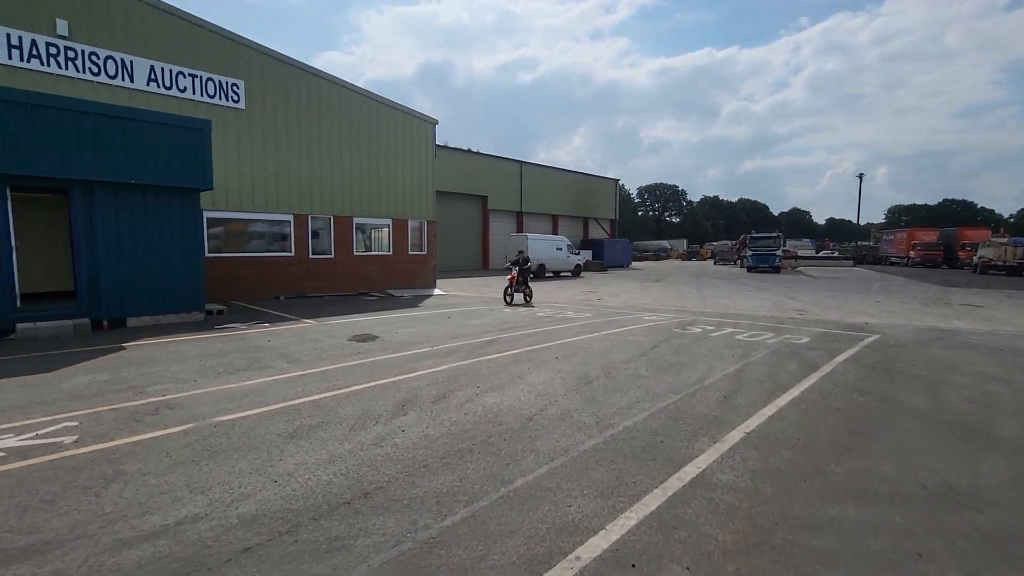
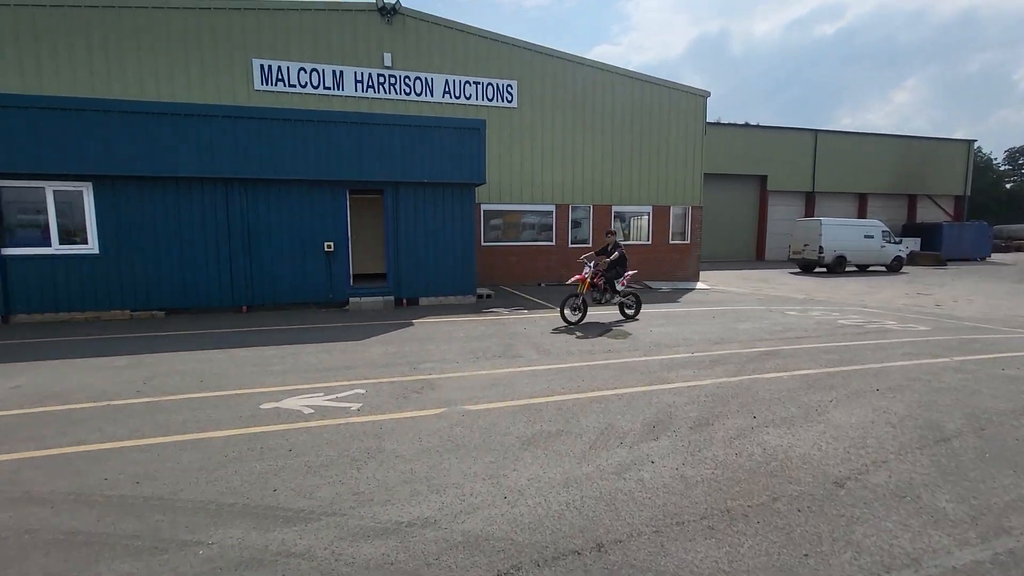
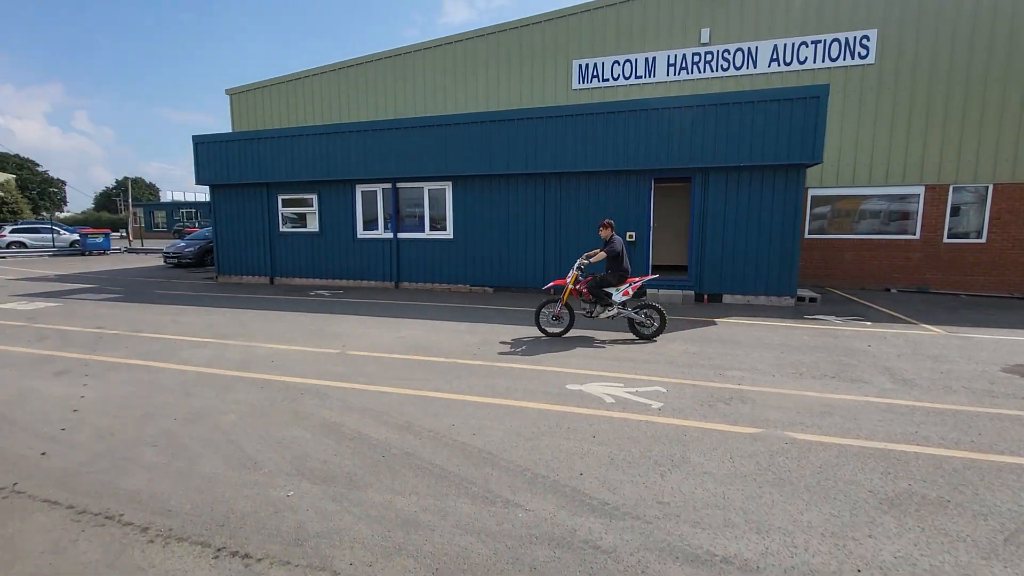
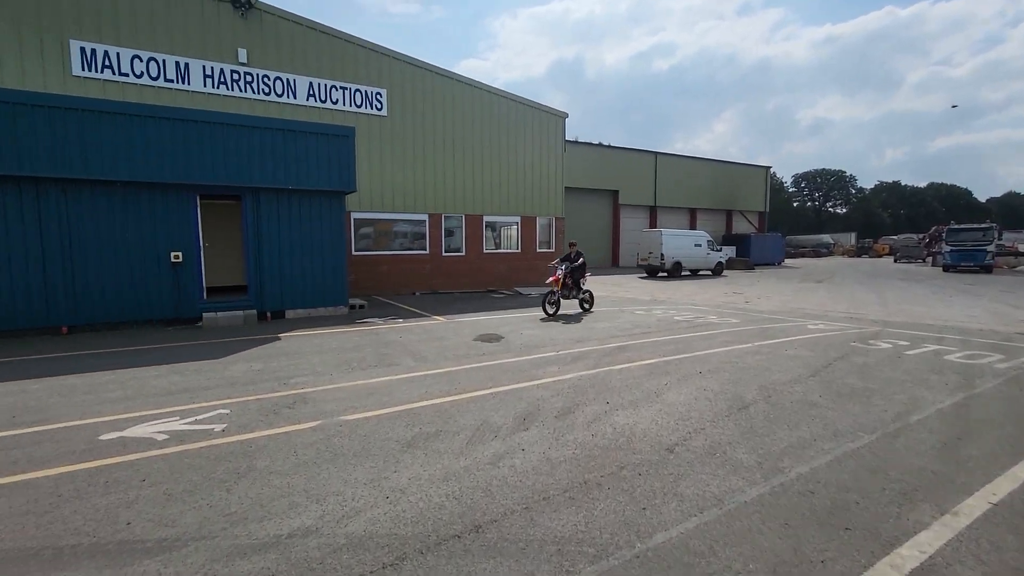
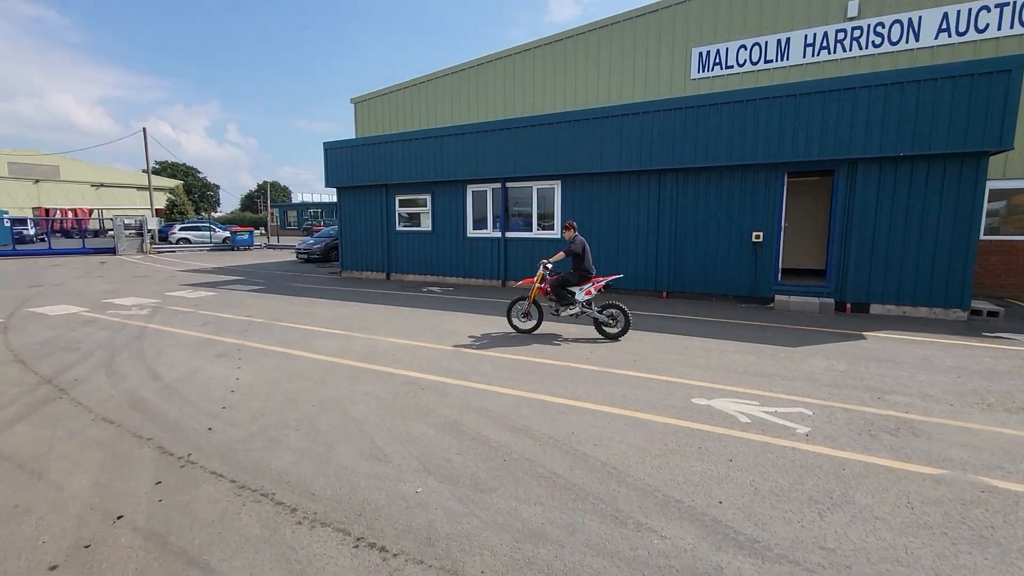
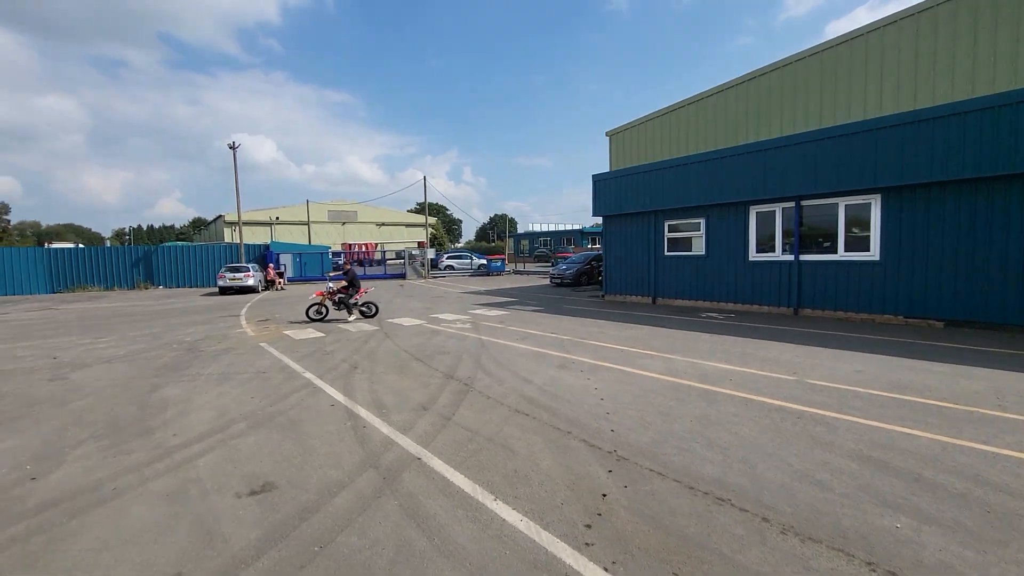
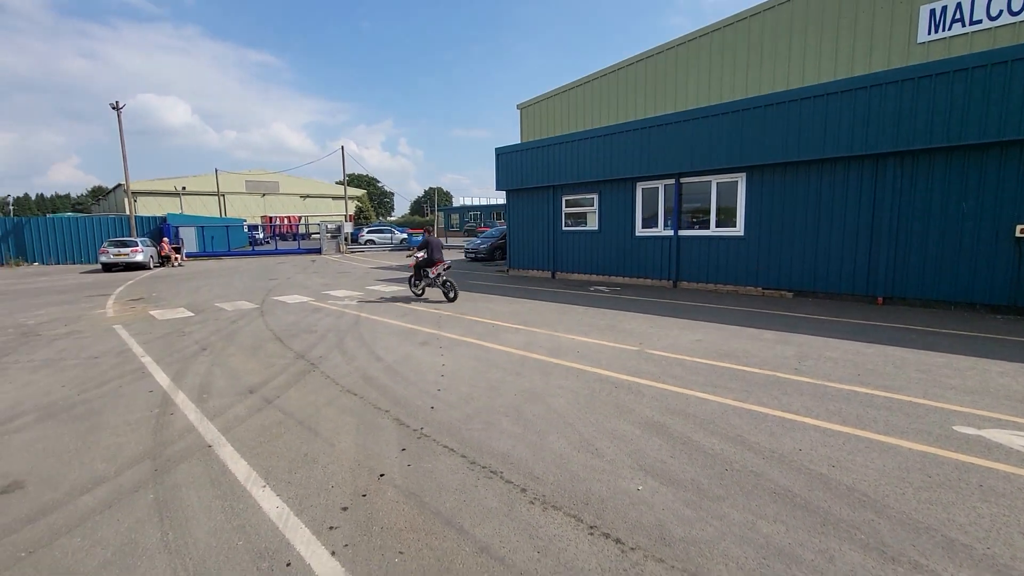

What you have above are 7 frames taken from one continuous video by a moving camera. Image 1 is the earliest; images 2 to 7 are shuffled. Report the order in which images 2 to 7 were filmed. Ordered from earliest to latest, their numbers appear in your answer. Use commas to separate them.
4, 2, 3, 5, 7, 6
